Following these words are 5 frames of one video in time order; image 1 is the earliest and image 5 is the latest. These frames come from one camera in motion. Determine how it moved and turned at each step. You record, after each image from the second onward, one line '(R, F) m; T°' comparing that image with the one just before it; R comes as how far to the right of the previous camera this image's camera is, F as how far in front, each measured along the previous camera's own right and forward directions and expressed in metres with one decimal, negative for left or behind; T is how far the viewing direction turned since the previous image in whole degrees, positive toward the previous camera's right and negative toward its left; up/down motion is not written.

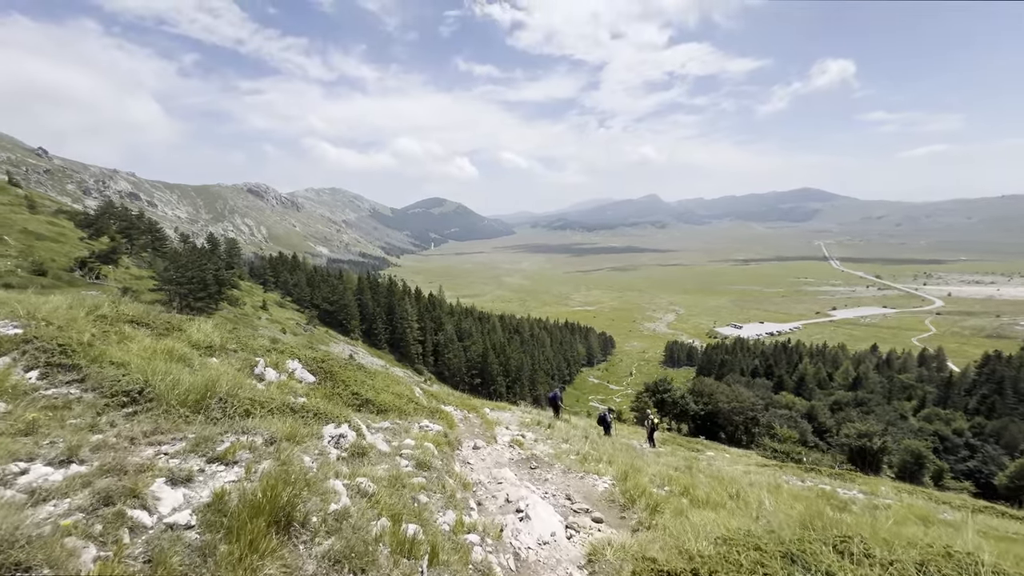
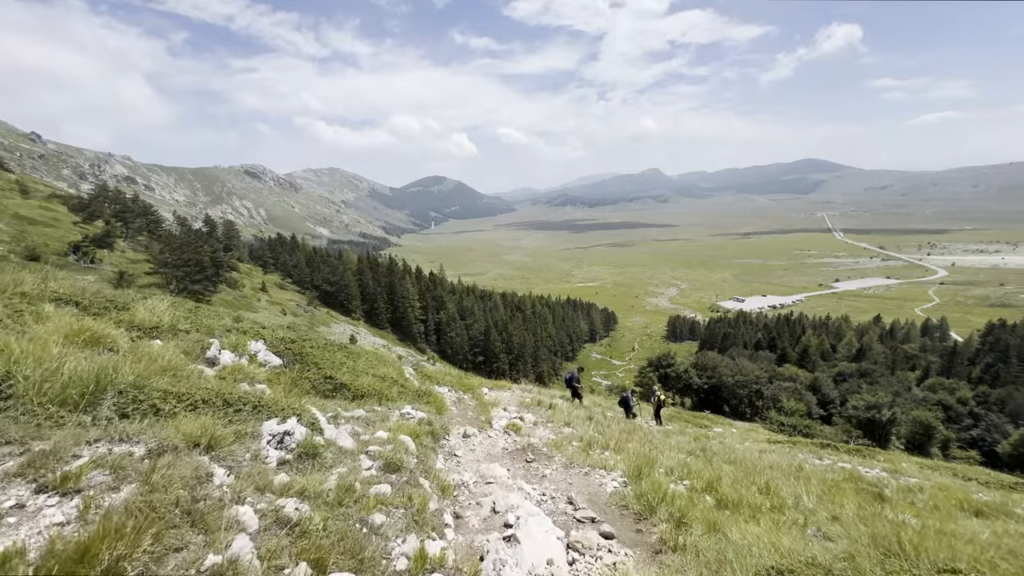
(+0.3, +2.3) m; 0°
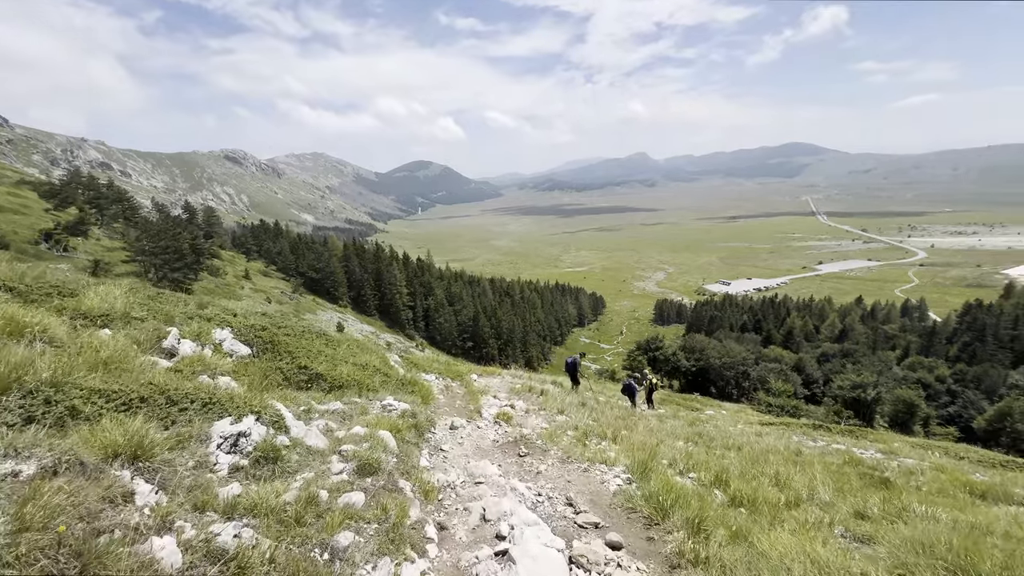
(0.0, +1.2) m; +1°
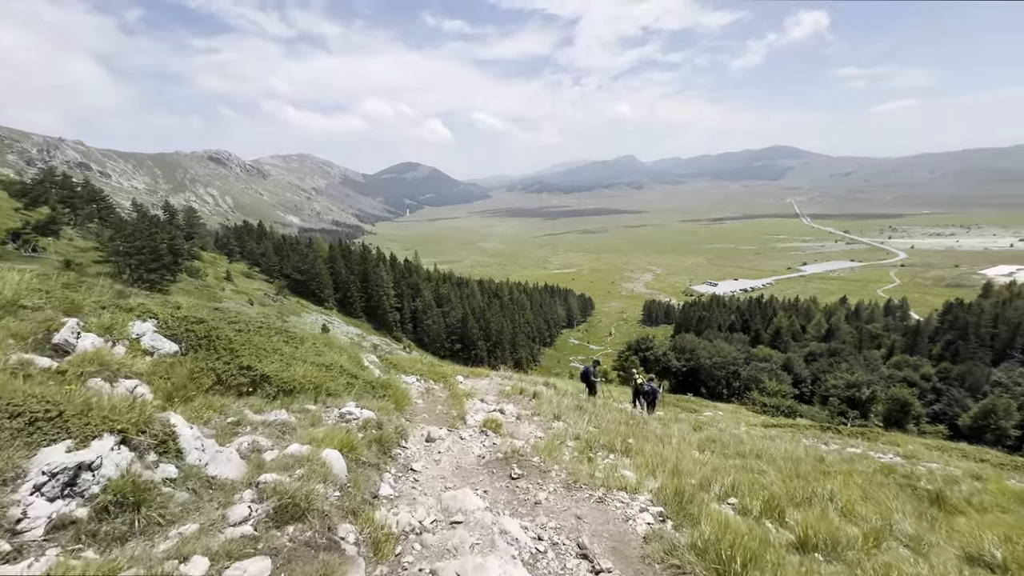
(0.0, +2.4) m; +2°
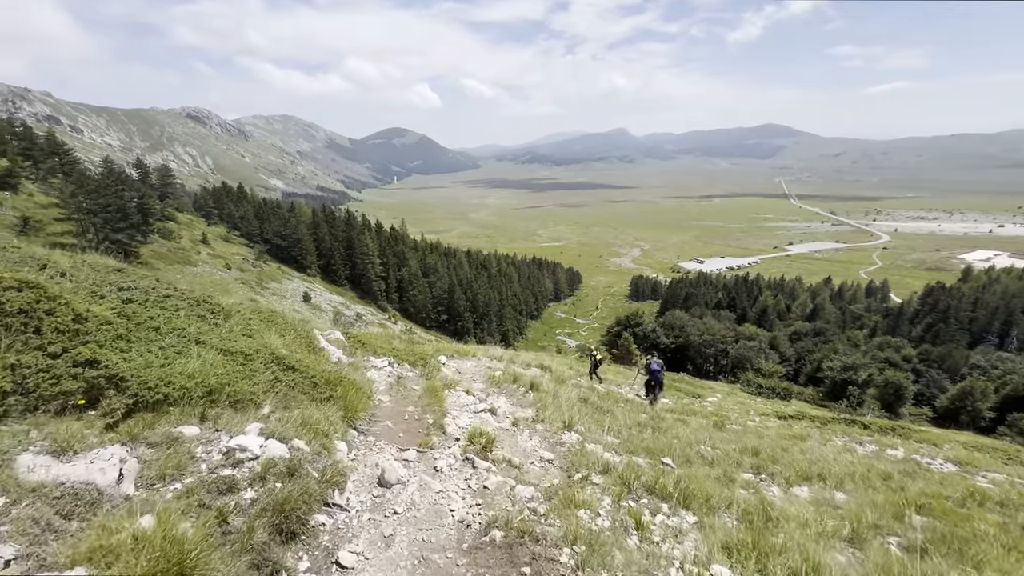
(-0.3, +4.3) m; +2°
